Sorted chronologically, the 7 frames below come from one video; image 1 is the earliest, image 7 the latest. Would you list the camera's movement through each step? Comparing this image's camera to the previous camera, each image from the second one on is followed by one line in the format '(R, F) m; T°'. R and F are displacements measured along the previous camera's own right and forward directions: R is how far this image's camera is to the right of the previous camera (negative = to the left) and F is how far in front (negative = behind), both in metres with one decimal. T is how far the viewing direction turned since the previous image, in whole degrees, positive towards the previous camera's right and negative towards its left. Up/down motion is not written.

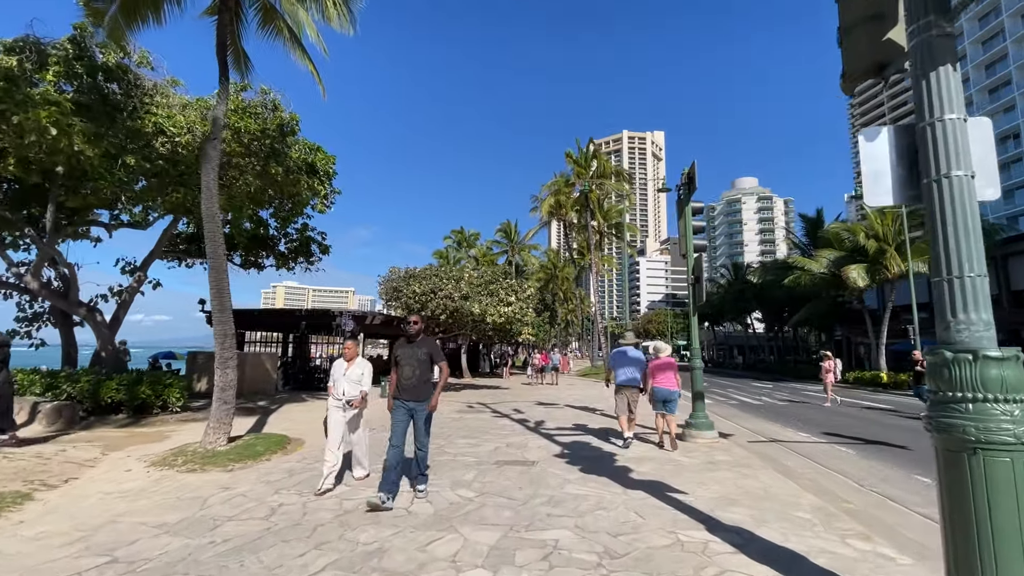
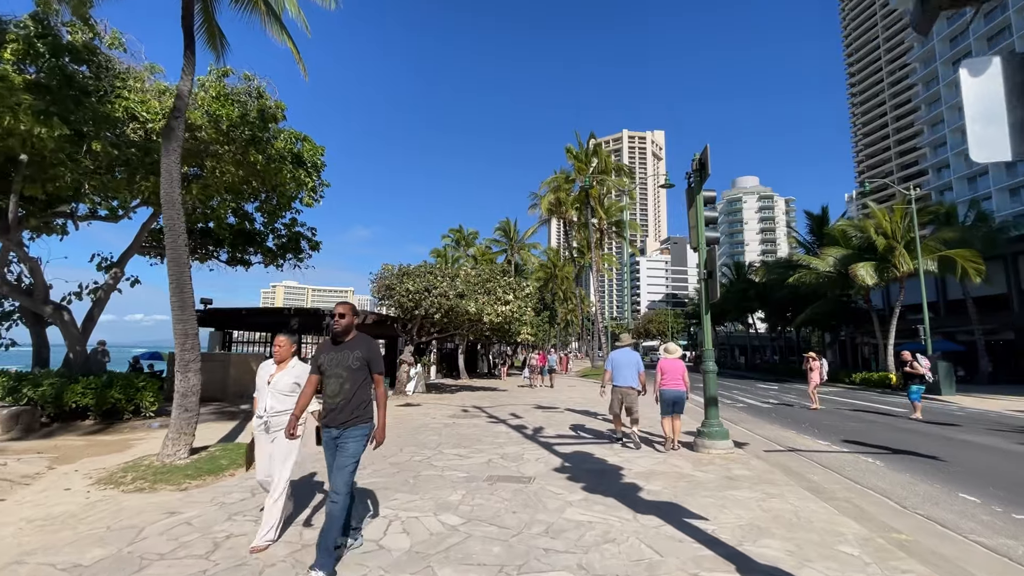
(+0.1, +0.8) m; 0°
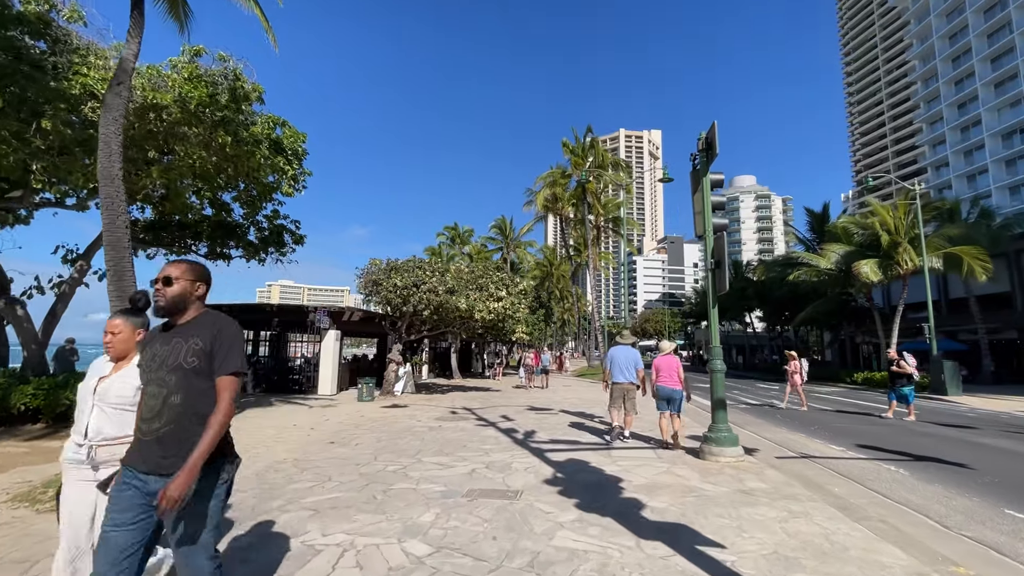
(+0.1, +0.8) m; 0°
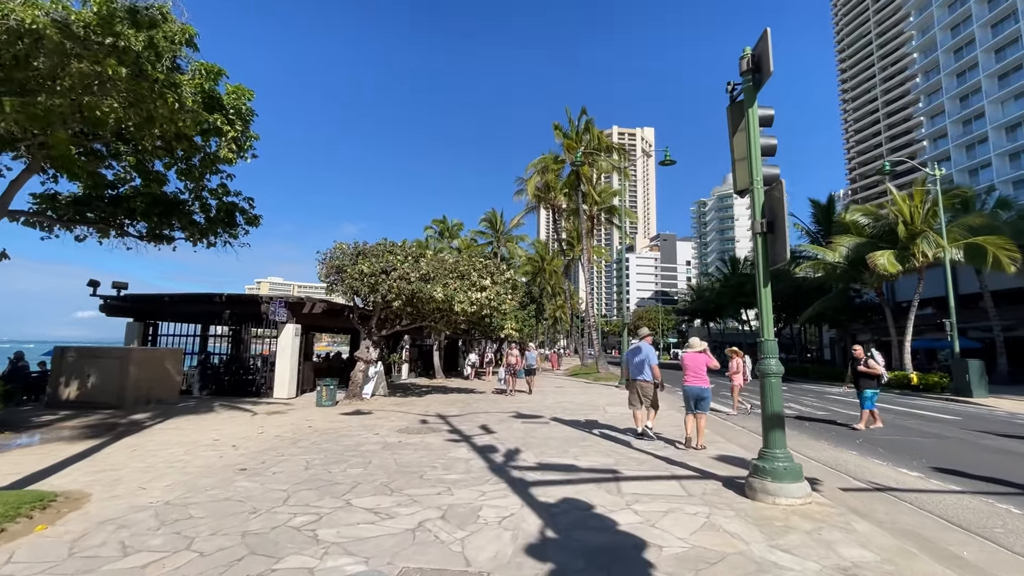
(+0.2, +2.2) m; +1°
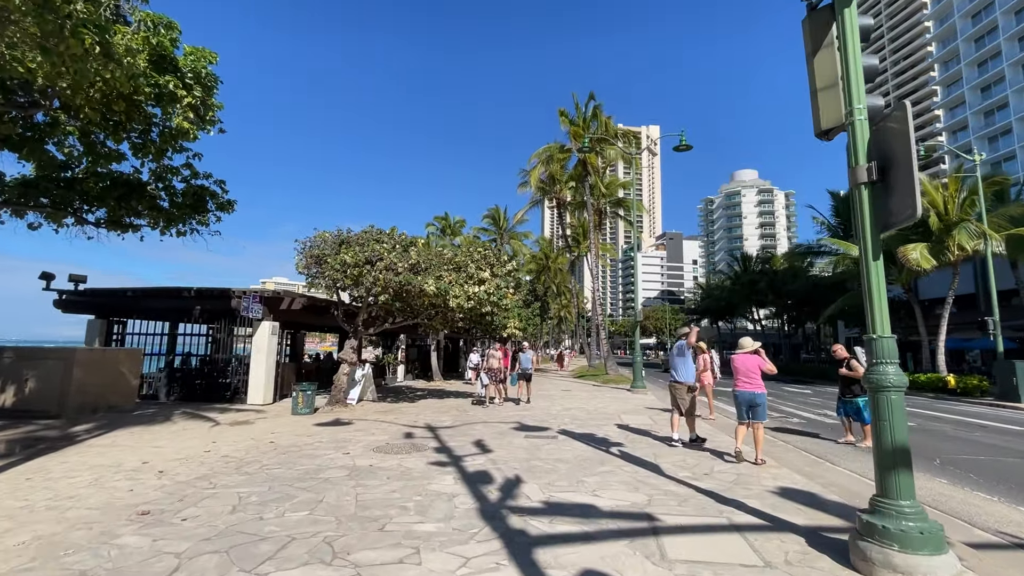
(+0.1, +1.7) m; -1°
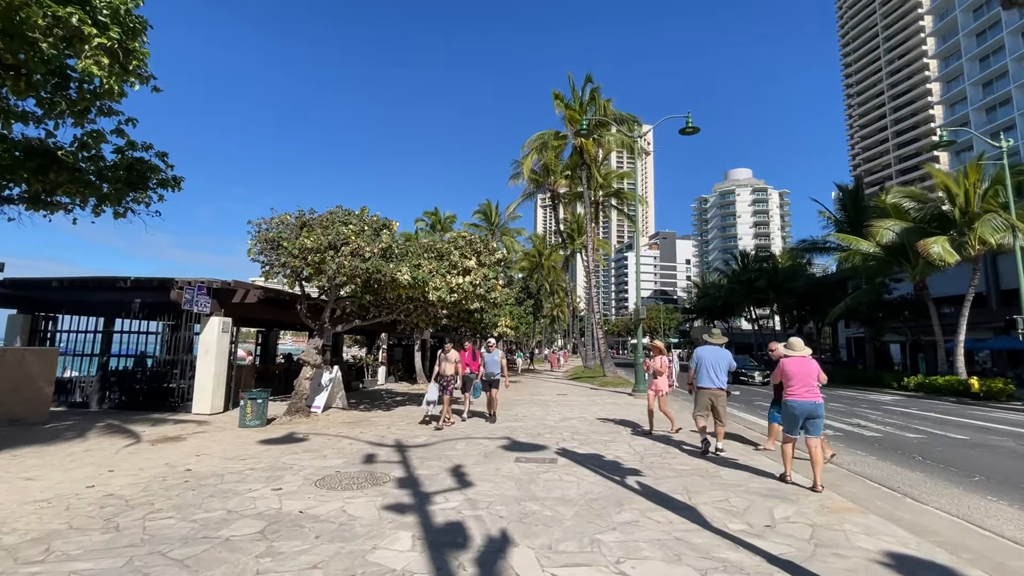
(+0.1, +1.9) m; +1°
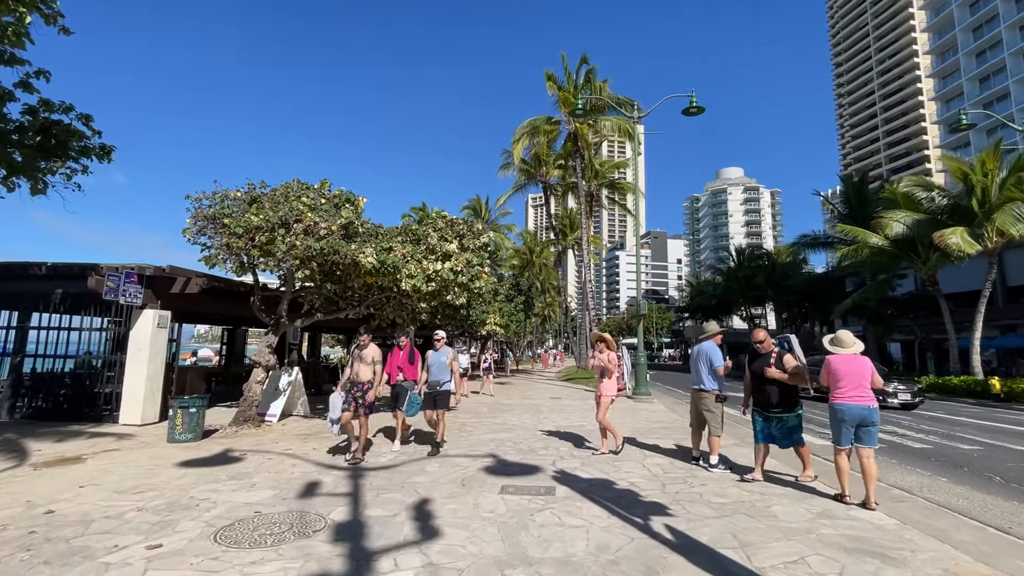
(+0.1, +1.7) m; +1°
